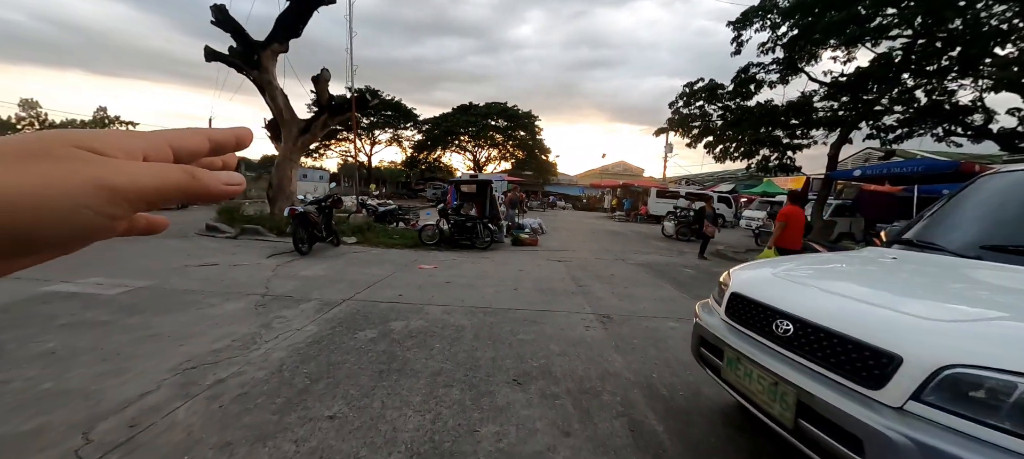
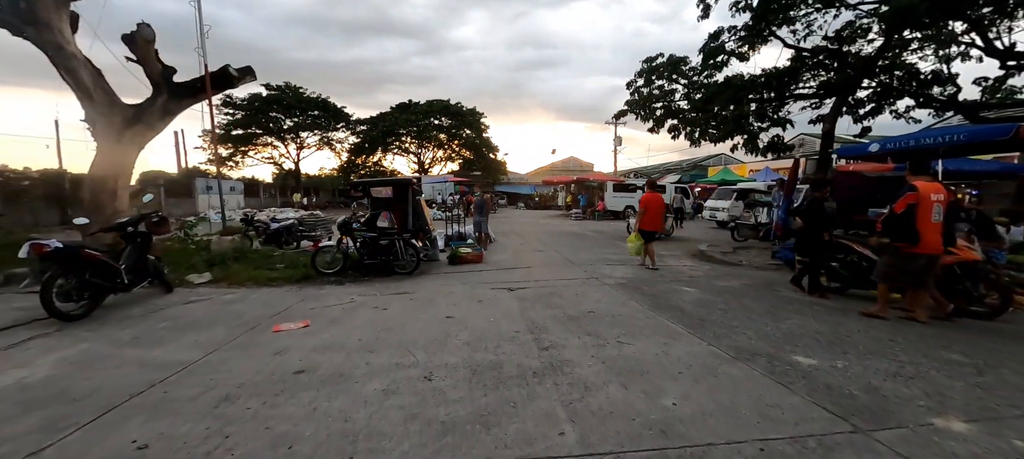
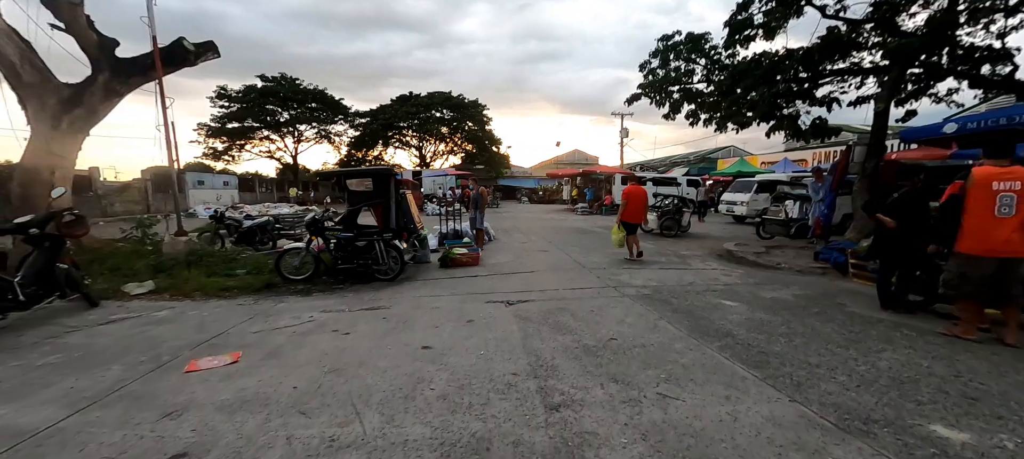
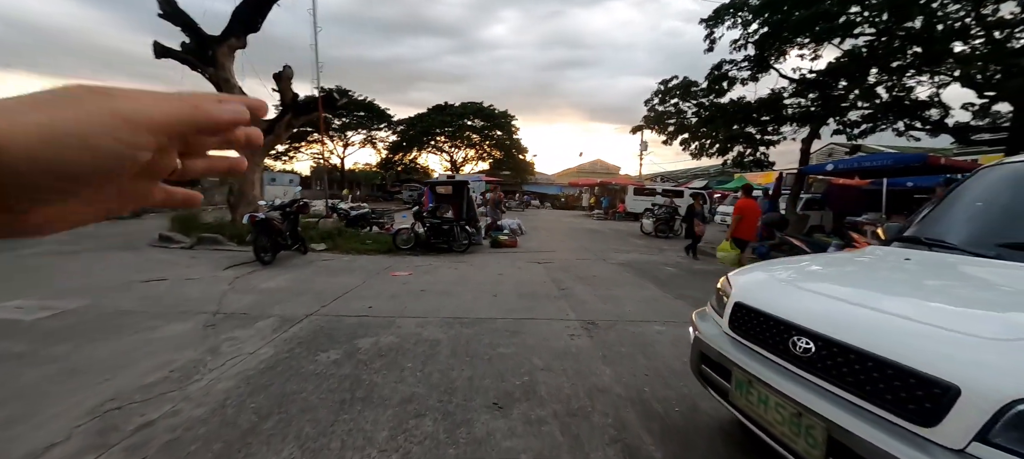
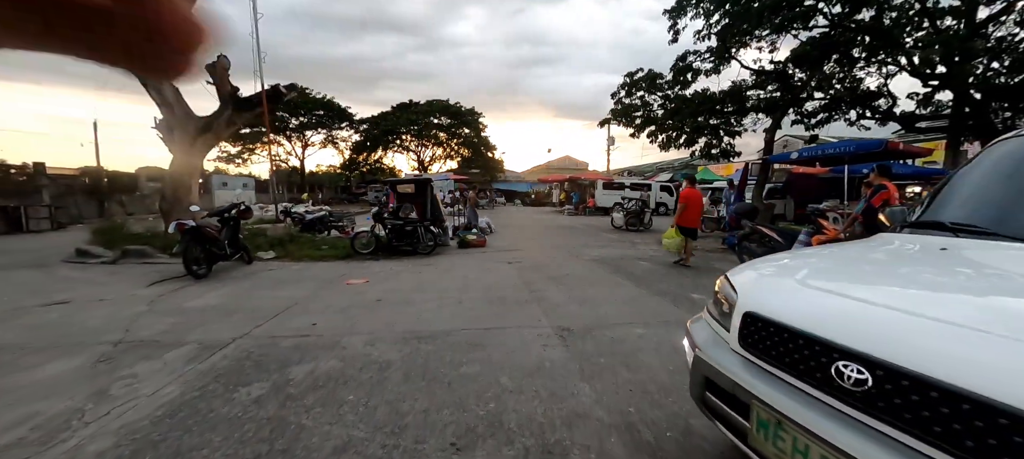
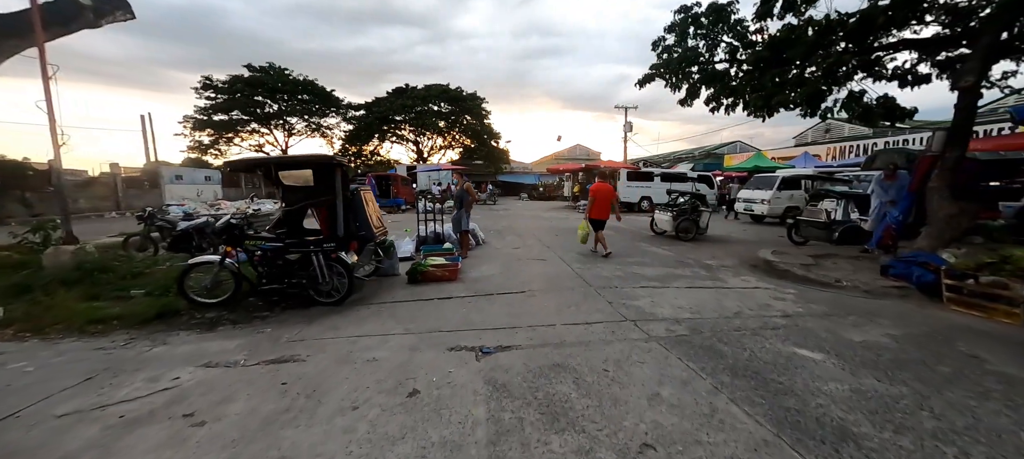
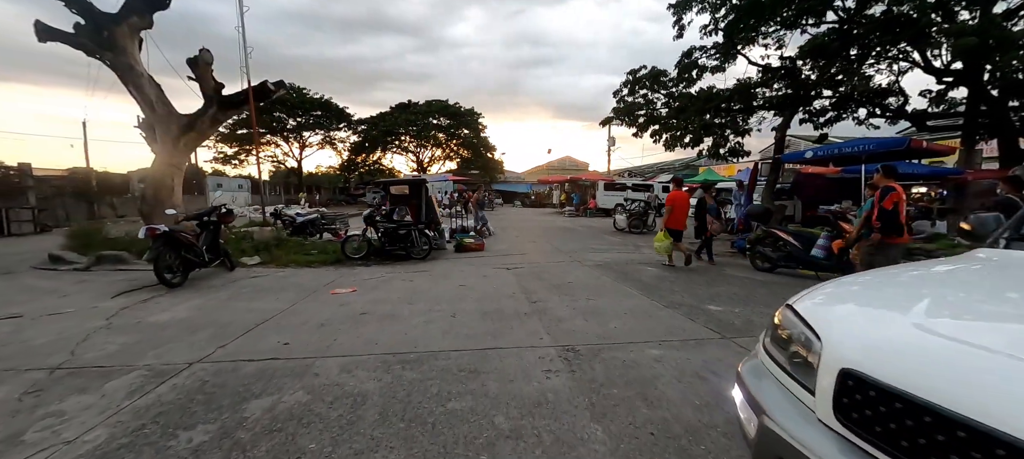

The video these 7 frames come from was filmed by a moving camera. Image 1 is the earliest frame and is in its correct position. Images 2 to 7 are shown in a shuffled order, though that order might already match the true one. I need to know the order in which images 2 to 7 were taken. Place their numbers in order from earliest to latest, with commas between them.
4, 5, 7, 2, 3, 6
